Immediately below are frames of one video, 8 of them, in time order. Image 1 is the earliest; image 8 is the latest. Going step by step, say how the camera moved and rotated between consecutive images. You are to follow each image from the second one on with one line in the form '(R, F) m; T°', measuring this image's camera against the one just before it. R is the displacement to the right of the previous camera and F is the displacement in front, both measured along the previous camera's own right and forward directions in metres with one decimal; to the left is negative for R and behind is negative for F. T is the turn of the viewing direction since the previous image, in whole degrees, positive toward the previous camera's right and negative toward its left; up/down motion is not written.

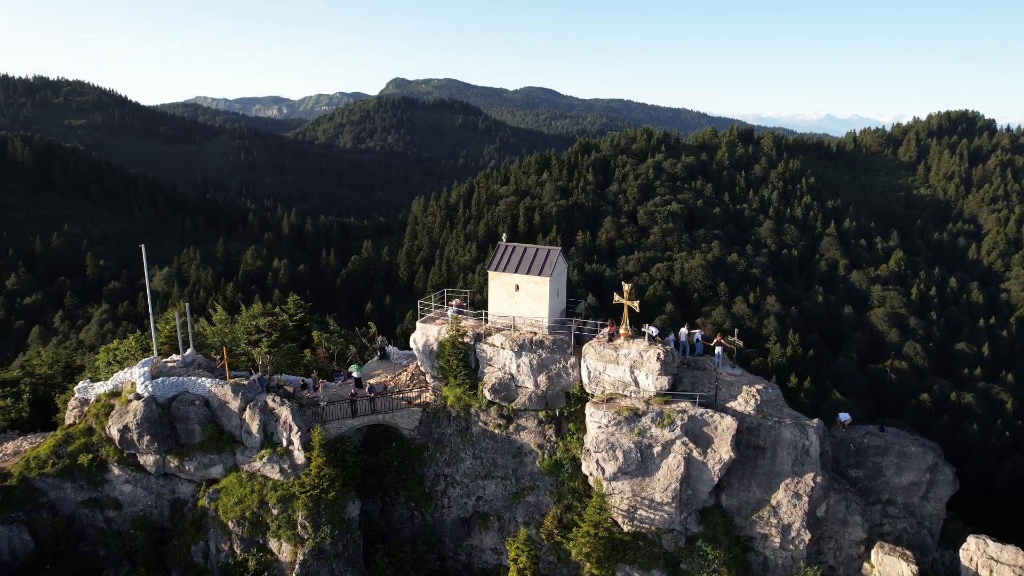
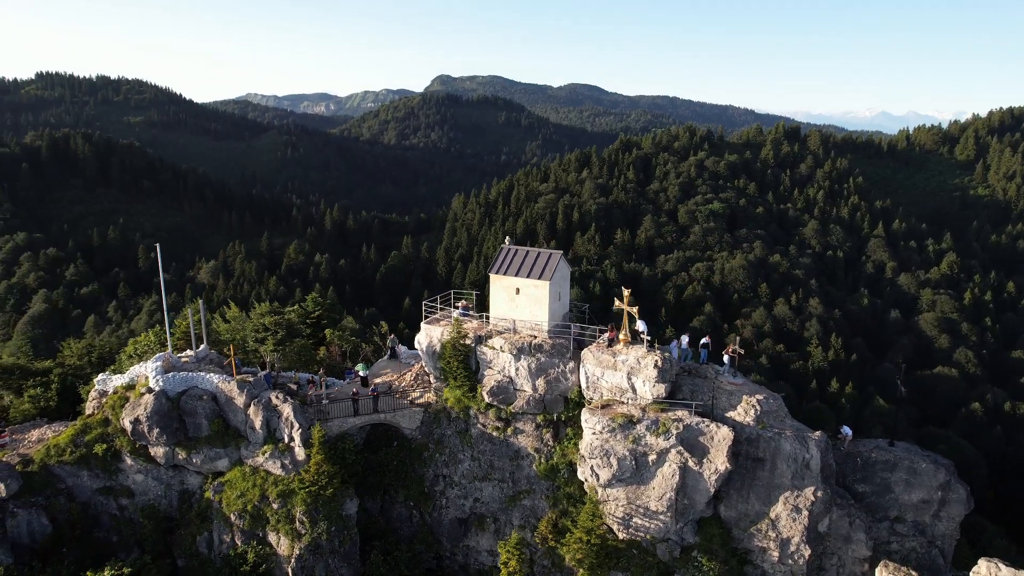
(+1.6, 0.0) m; -4°
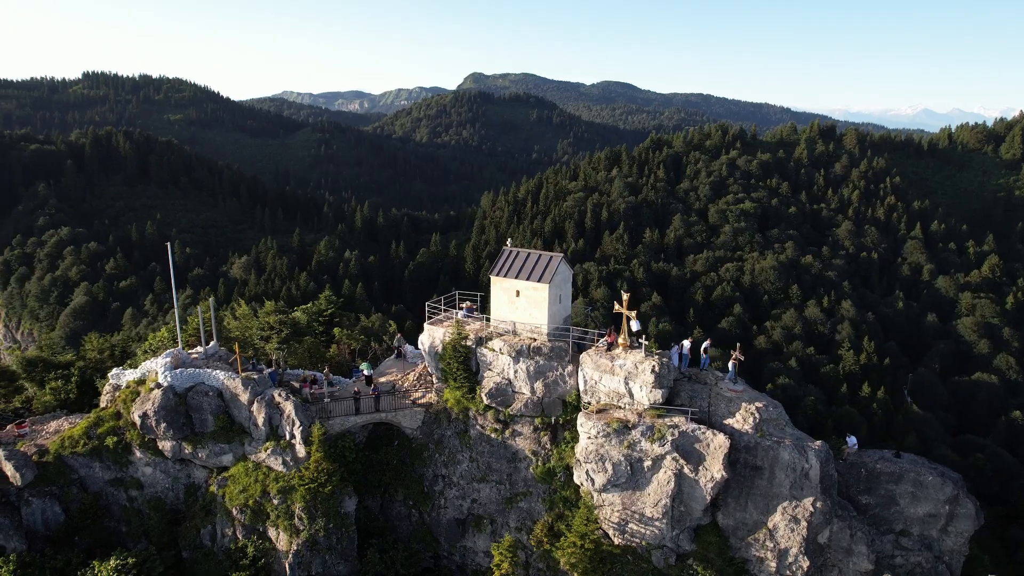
(+1.2, 0.0) m; -3°
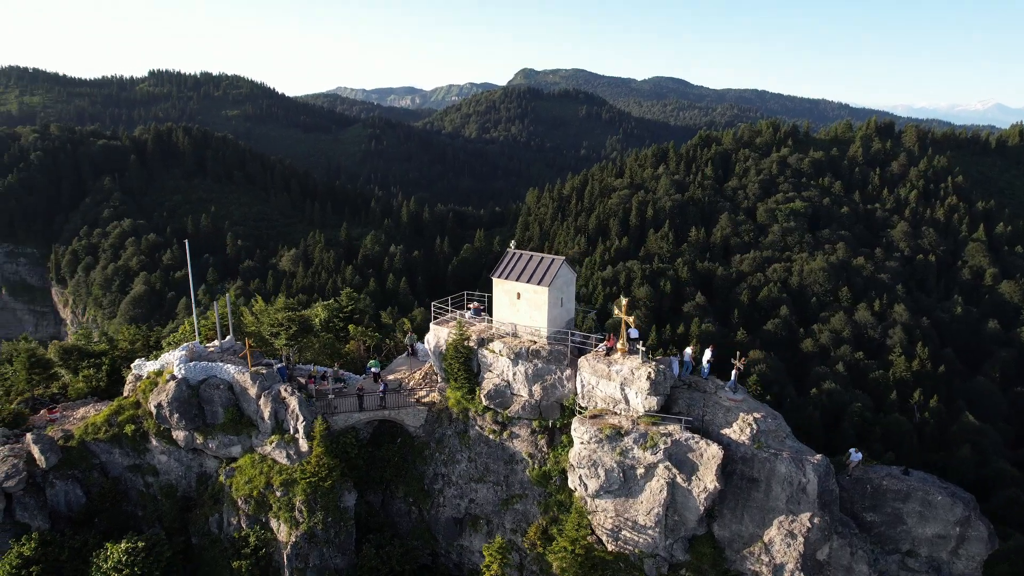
(+1.9, 0.0) m; -4°
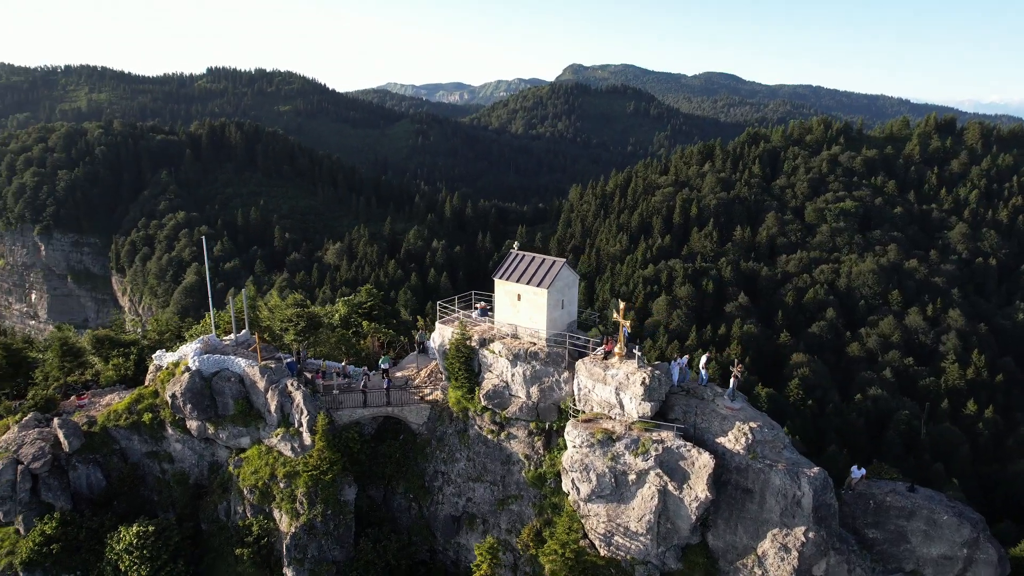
(+1.8, 0.0) m; -4°
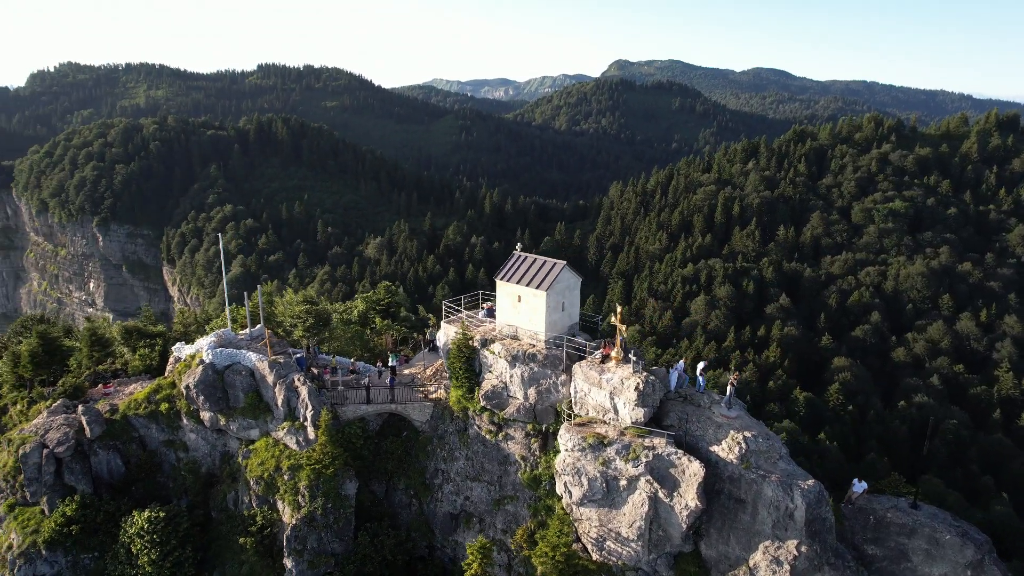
(+1.7, 0.0) m; -4°
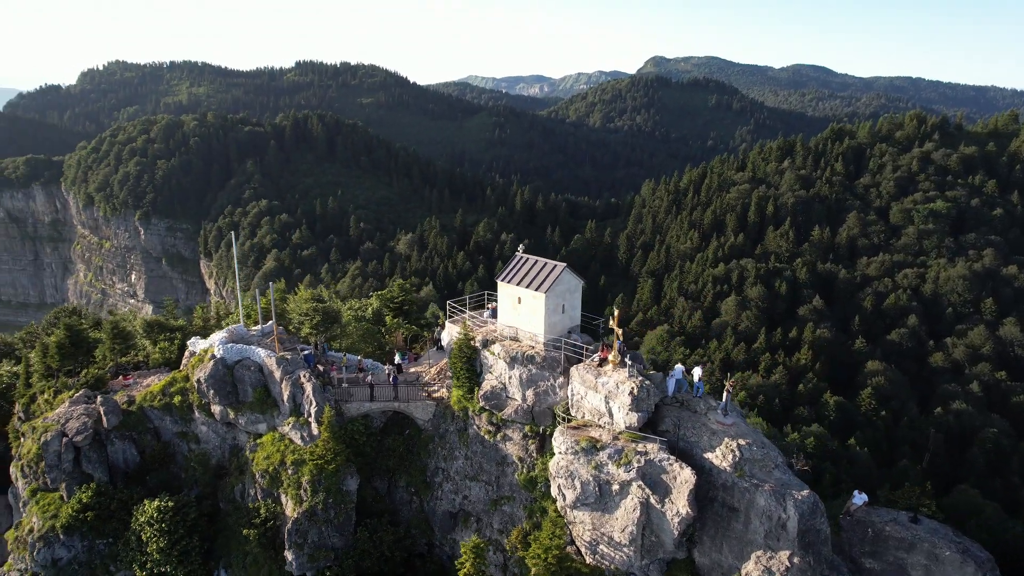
(+1.3, 0.0) m; -3°
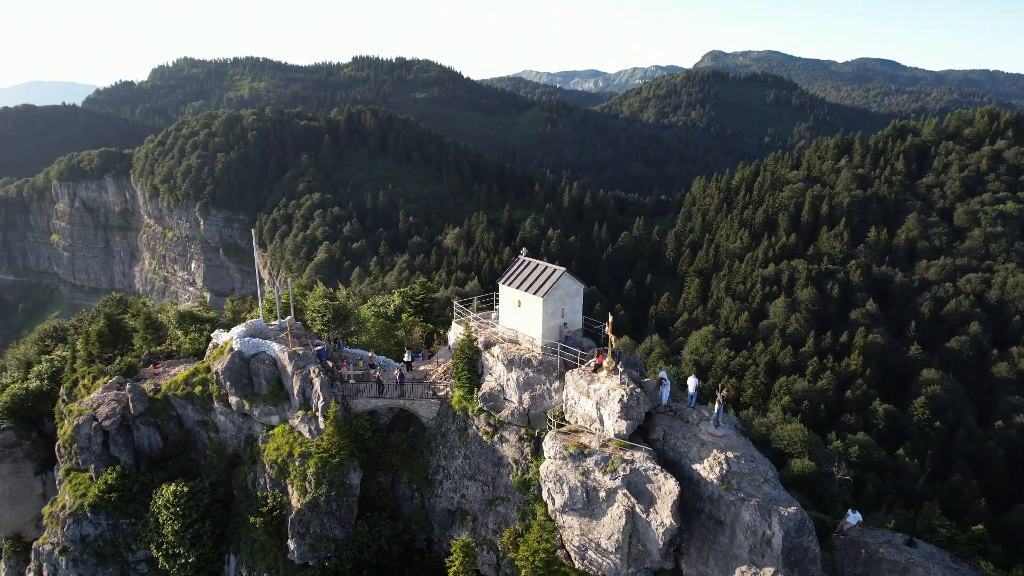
(+2.0, -0.1) m; -4°
